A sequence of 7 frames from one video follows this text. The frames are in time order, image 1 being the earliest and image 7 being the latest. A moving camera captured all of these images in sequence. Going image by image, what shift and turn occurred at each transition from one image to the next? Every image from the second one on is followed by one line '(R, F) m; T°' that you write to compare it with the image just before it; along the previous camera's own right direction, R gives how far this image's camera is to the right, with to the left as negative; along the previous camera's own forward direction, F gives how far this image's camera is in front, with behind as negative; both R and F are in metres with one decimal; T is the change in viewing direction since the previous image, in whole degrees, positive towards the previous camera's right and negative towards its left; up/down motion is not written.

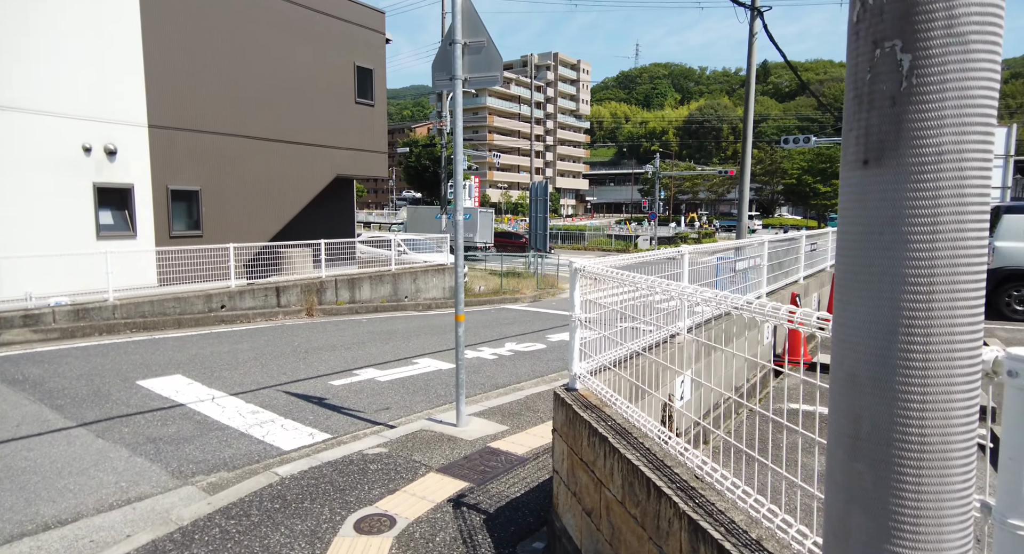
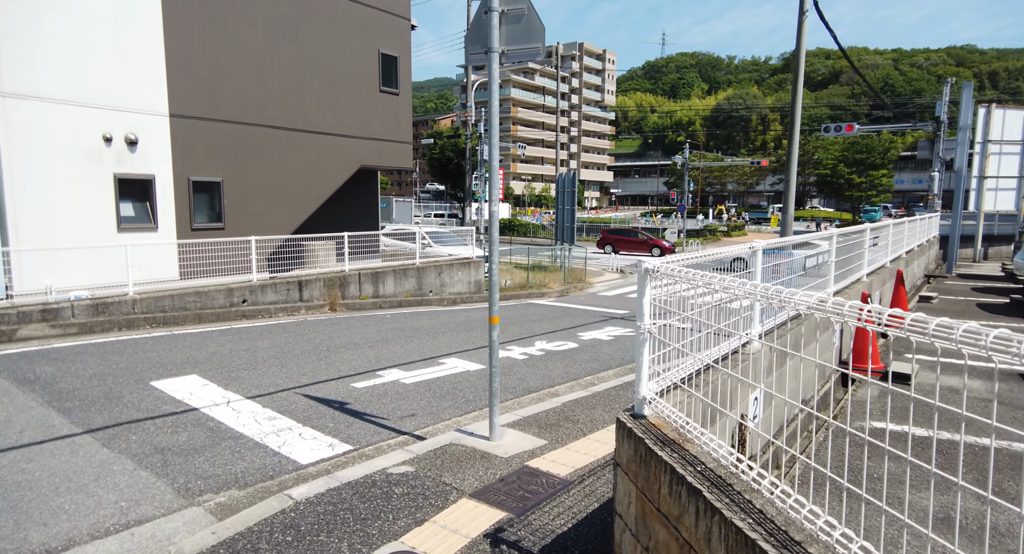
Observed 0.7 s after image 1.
(-0.1, +0.5) m; -2°
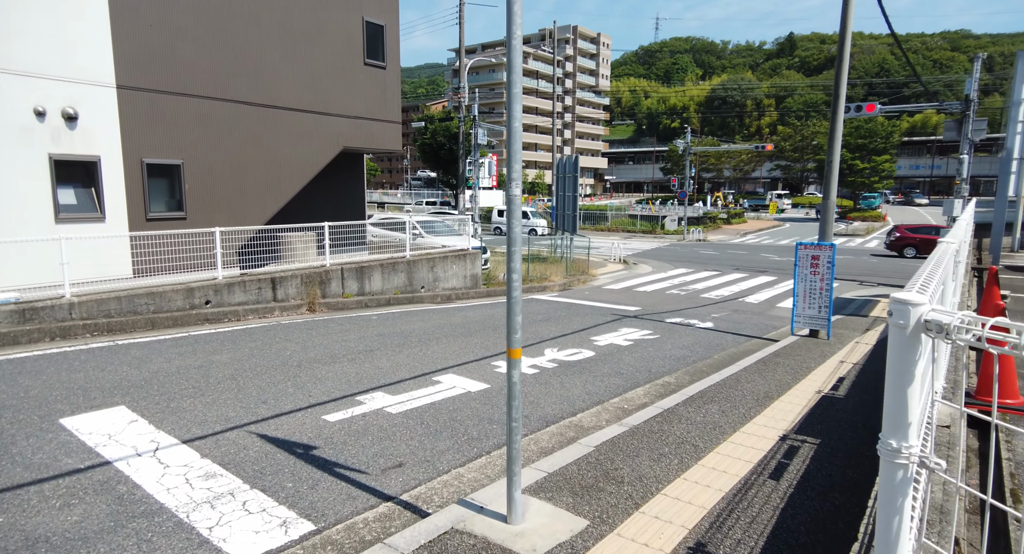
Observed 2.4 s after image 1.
(-0.2, +1.4) m; +1°
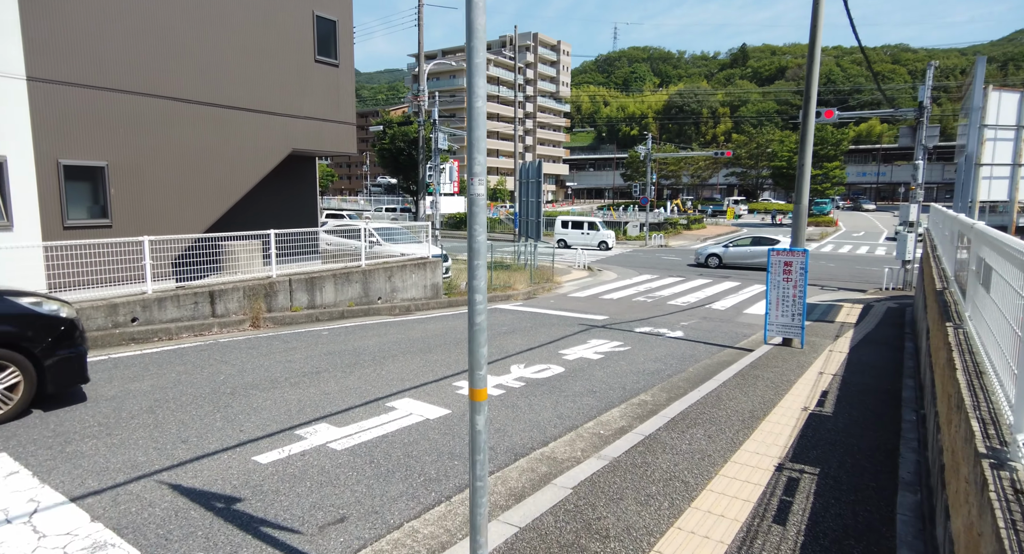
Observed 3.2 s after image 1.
(0.0, +0.7) m; +3°
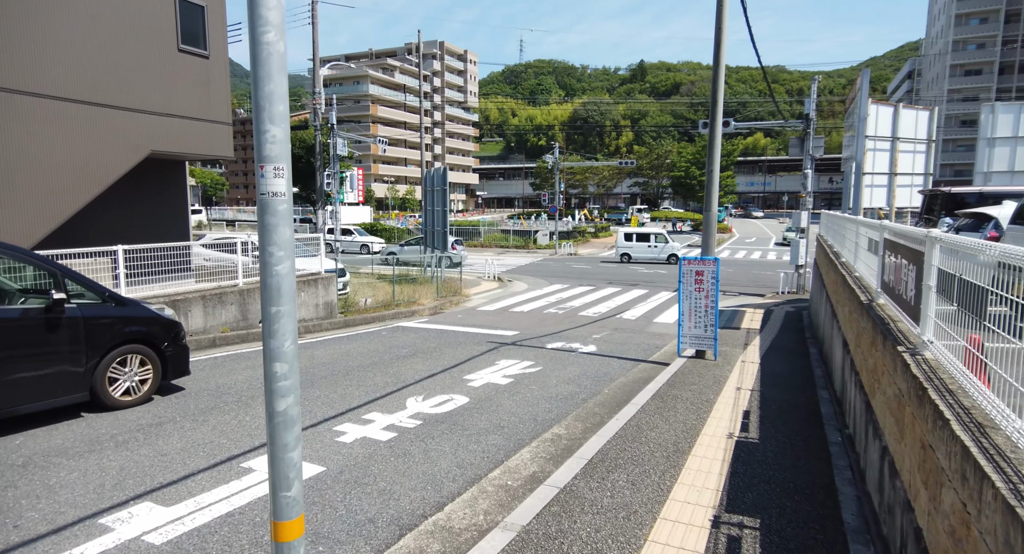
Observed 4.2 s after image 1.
(+0.2, +1.0) m; +8°
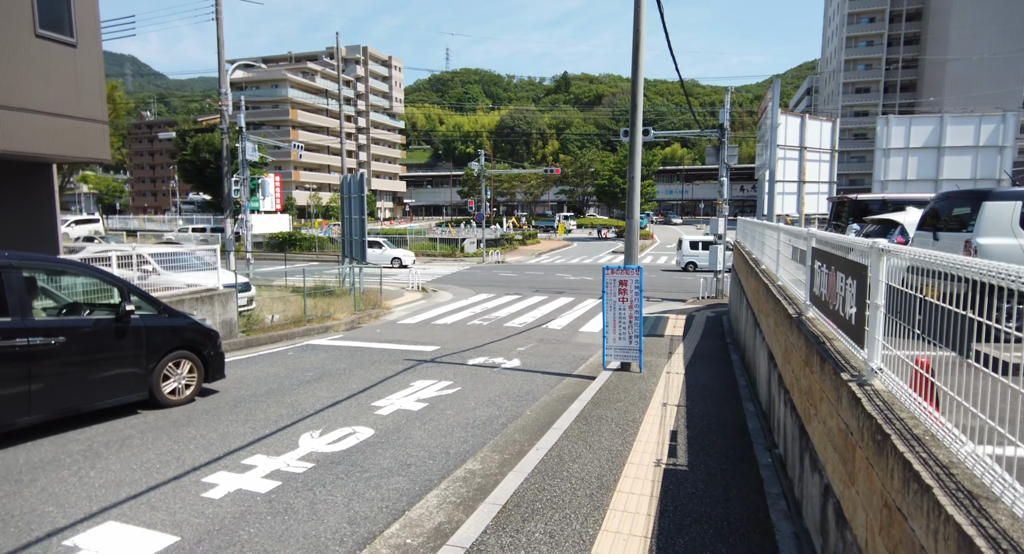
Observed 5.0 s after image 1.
(+0.2, +0.7) m; +6°
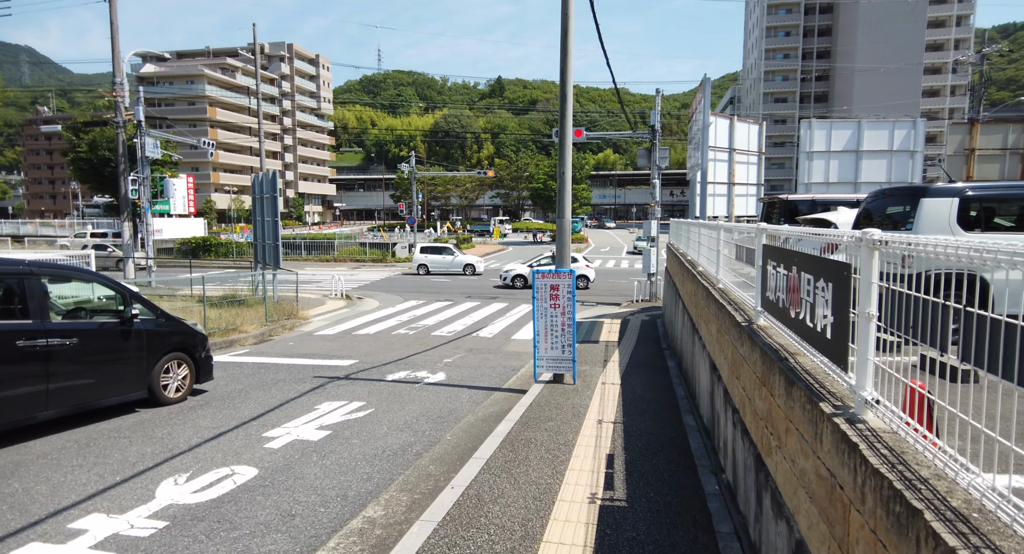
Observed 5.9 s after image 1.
(+0.2, +0.9) m; +6°
